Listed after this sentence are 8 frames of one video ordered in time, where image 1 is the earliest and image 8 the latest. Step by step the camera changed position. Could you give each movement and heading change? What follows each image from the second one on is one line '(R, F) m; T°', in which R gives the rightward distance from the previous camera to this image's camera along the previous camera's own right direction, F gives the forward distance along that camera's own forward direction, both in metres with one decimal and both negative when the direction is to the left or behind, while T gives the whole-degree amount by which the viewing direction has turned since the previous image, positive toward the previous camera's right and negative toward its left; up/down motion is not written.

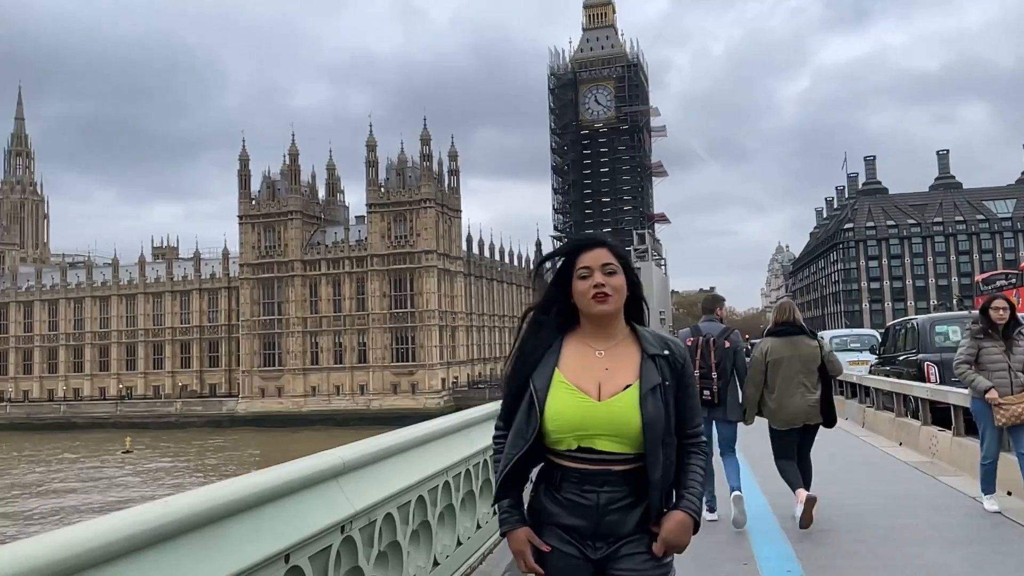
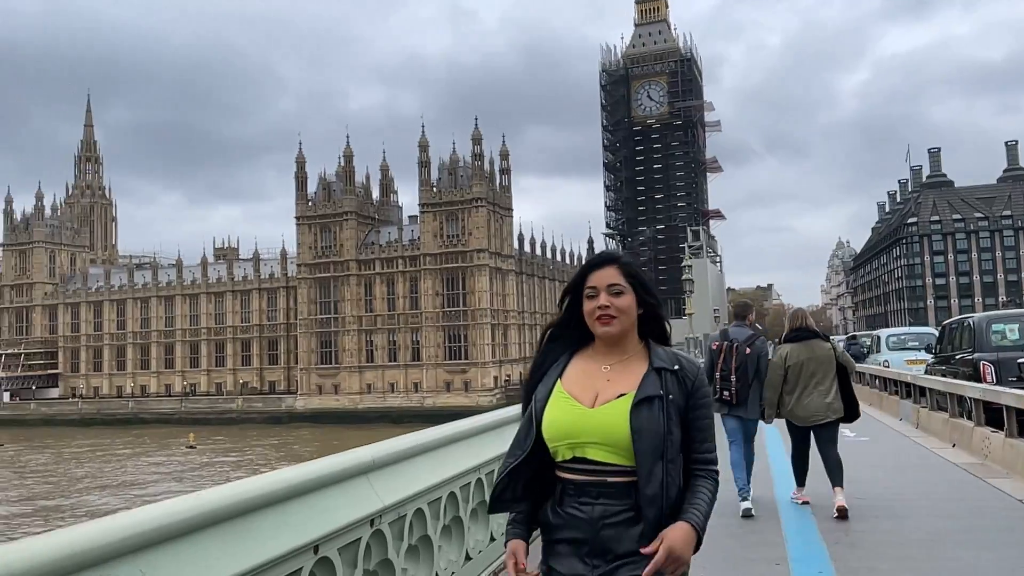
(+0.1, -0.1) m; -4°
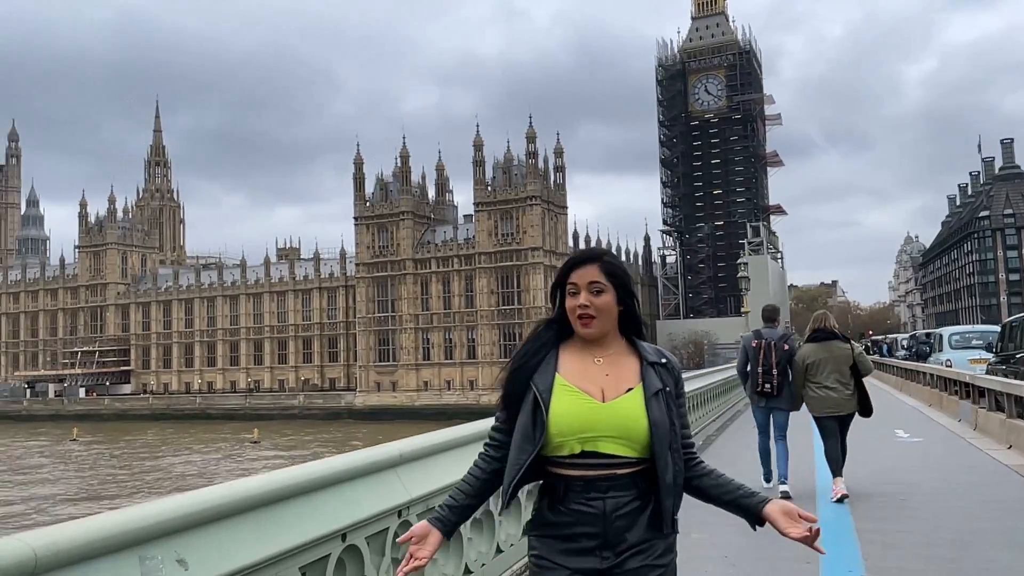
(+0.4, -0.1) m; -4°
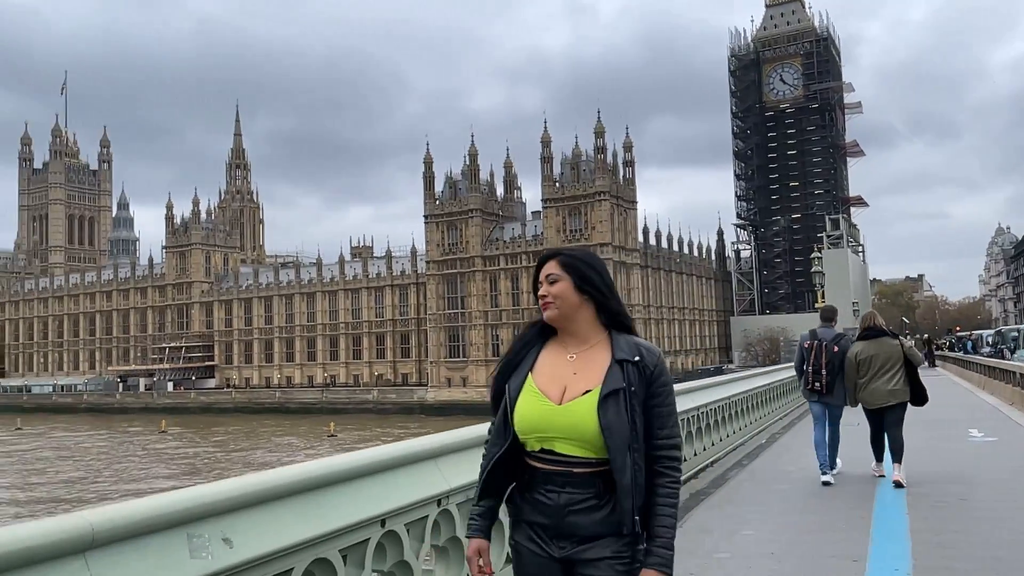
(+0.5, 0.0) m; -6°
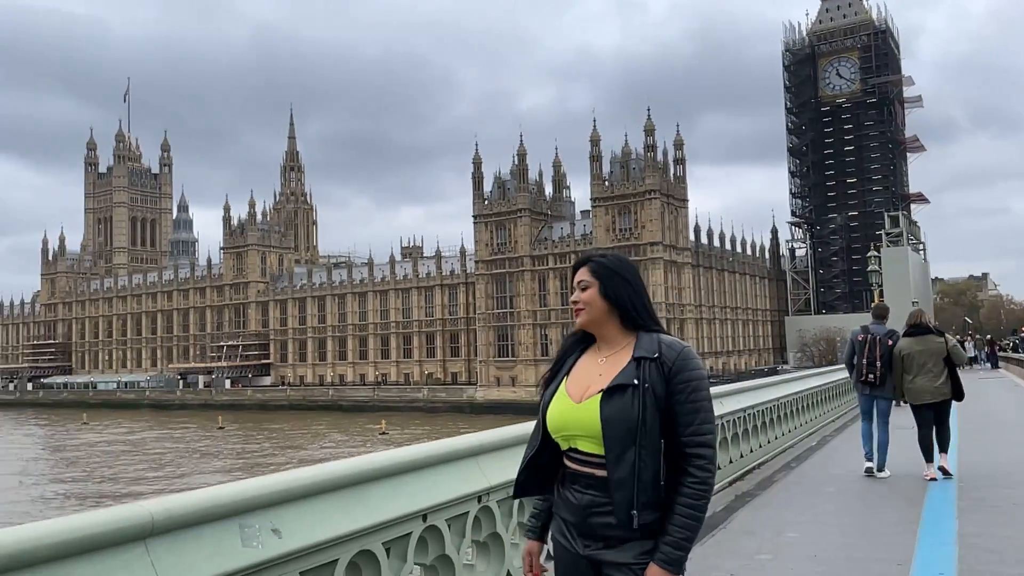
(+0.3, 0.0) m; -4°
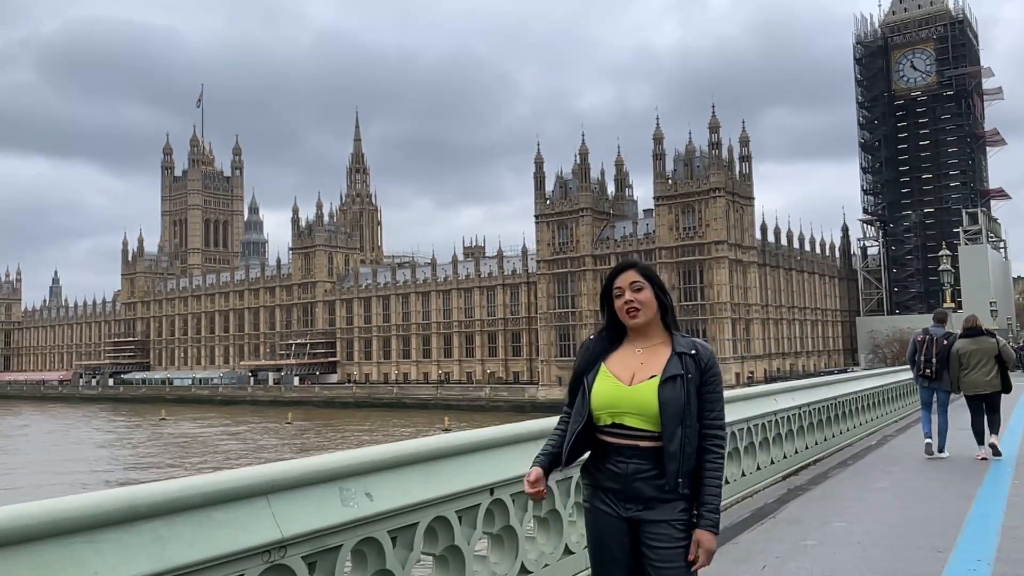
(+0.2, 0.0) m; -5°
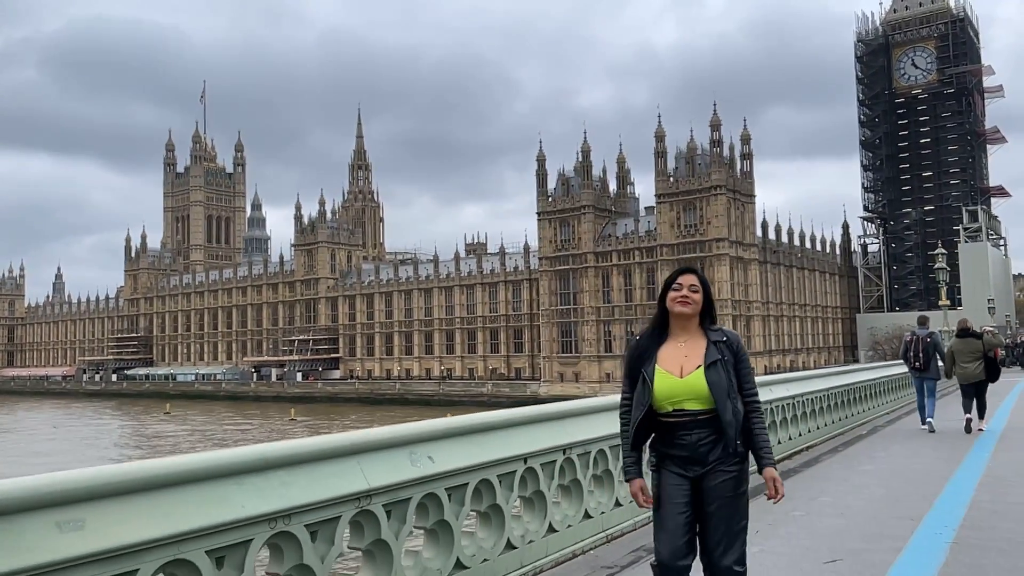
(-0.1, -0.2) m; 0°
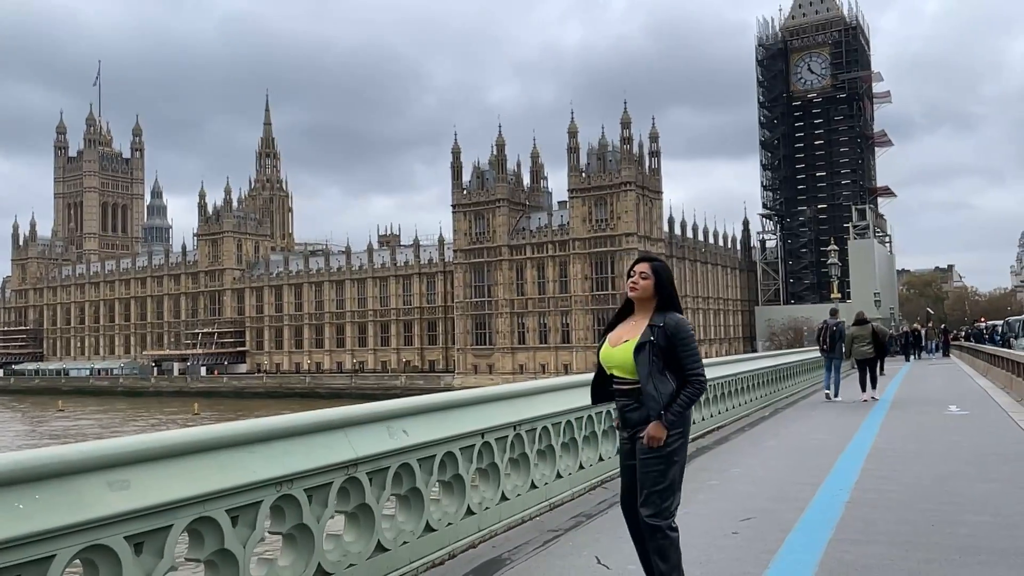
(-0.6, -0.1) m; +7°
